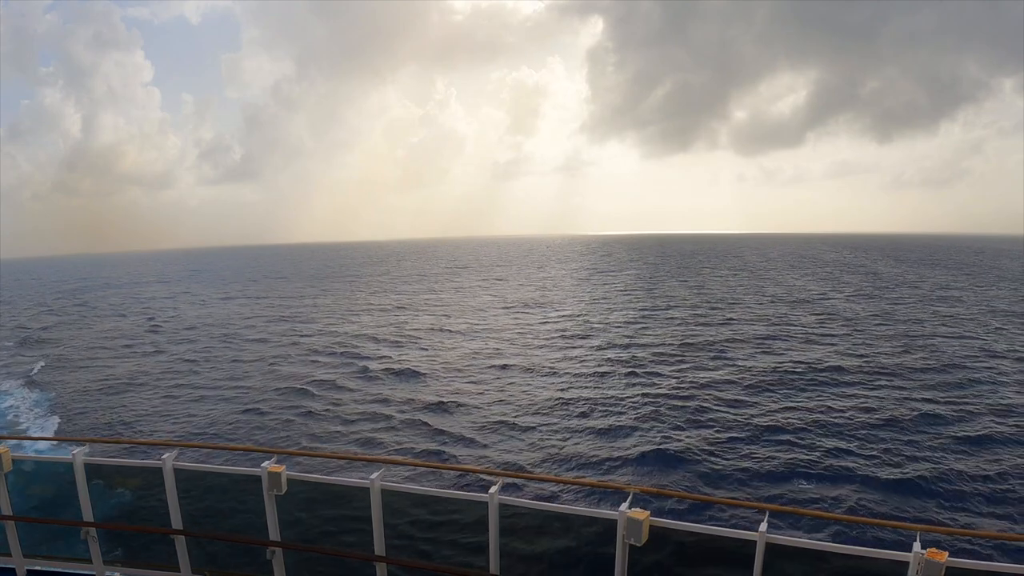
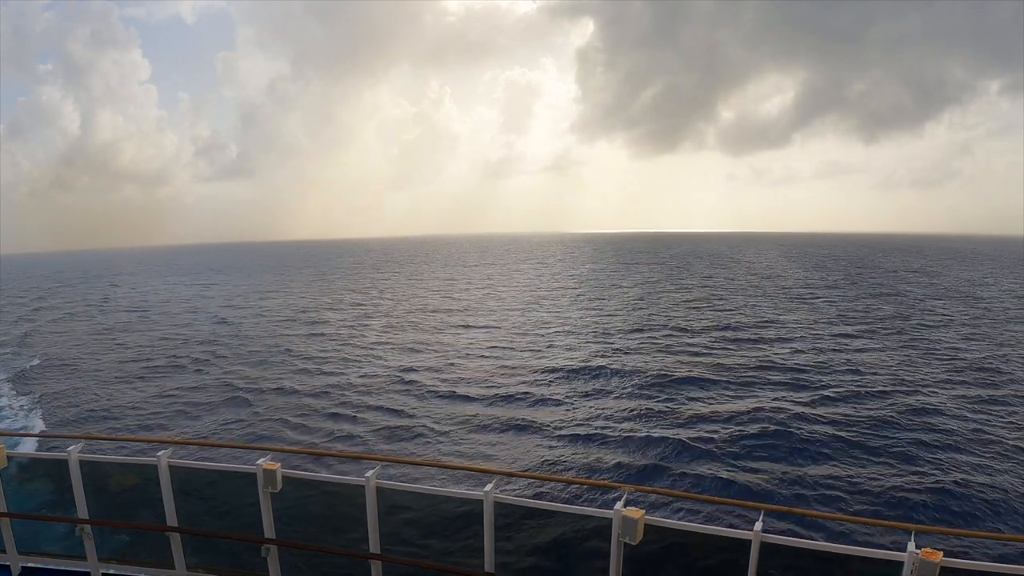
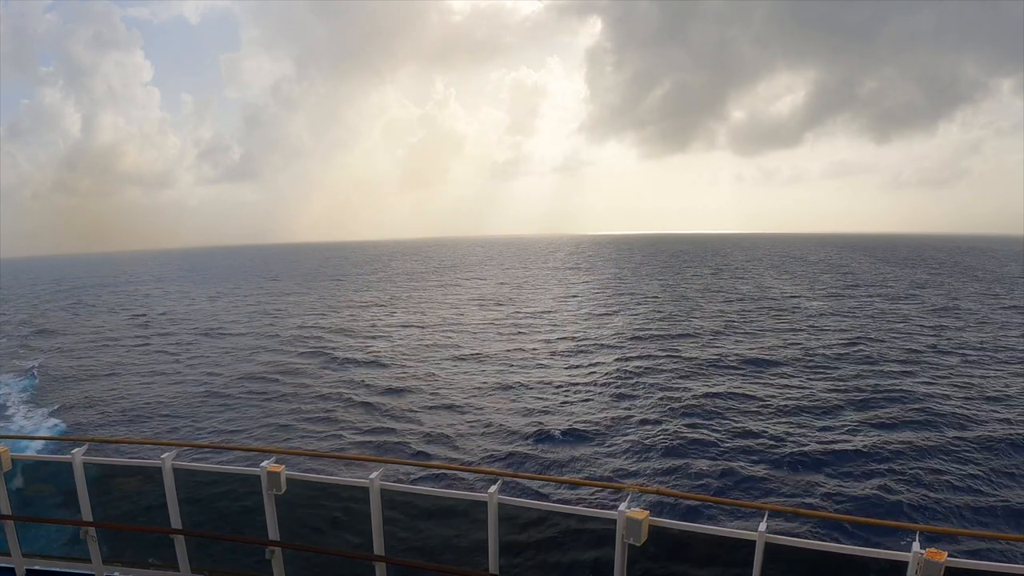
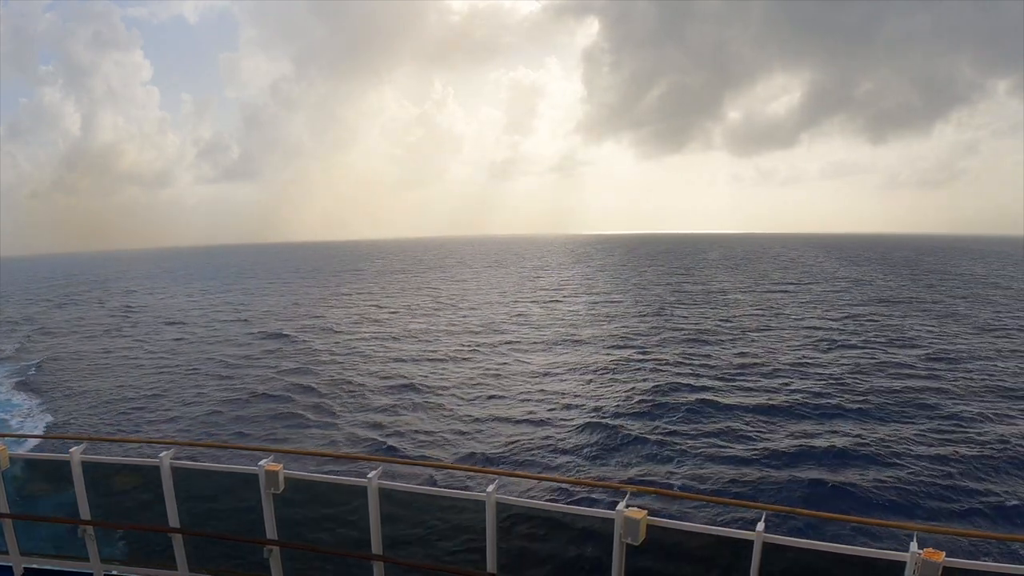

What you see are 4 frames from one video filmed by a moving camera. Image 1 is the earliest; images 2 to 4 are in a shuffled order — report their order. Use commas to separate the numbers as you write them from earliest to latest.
3, 4, 2
